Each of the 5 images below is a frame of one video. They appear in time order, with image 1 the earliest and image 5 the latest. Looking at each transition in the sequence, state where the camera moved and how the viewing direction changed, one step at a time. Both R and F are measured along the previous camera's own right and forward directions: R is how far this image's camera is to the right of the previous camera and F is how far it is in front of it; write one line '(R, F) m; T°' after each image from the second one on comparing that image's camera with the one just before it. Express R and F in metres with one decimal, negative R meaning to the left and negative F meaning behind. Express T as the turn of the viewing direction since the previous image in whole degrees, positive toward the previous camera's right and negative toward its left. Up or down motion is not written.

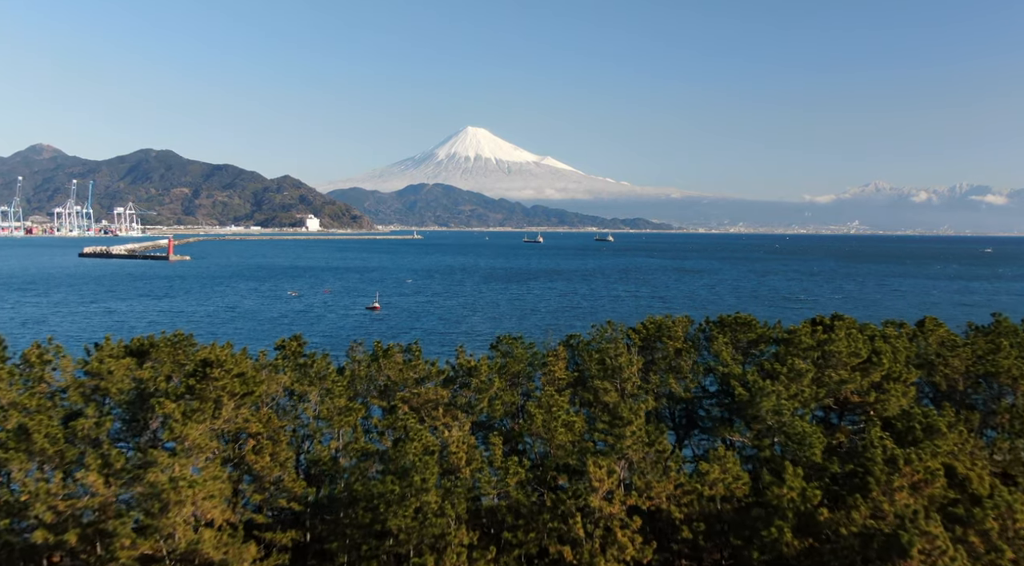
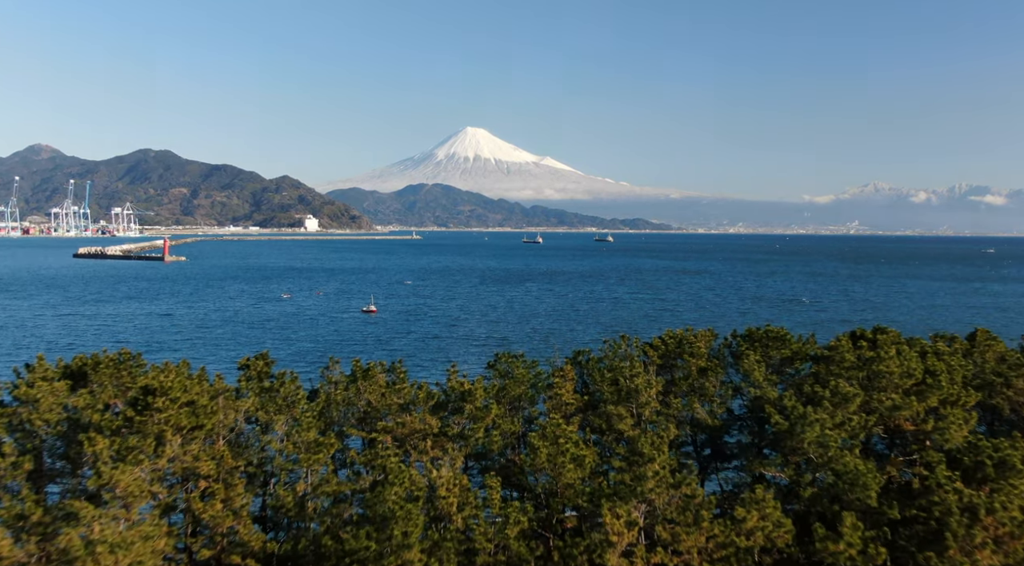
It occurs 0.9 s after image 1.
(0.0, +1.8) m; 0°
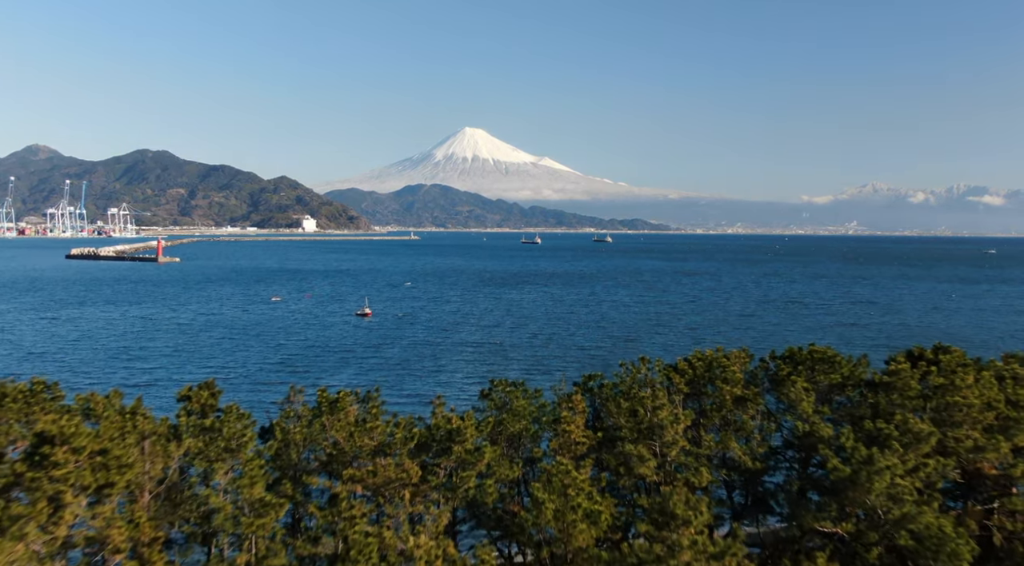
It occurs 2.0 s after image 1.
(0.0, +2.0) m; 0°
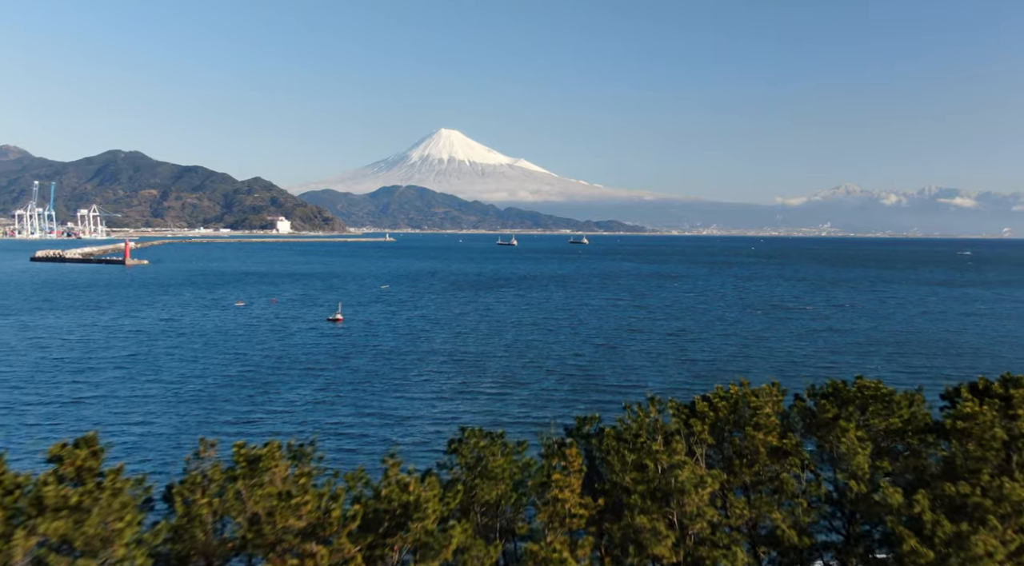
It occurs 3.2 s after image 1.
(0.0, +2.3) m; +2°
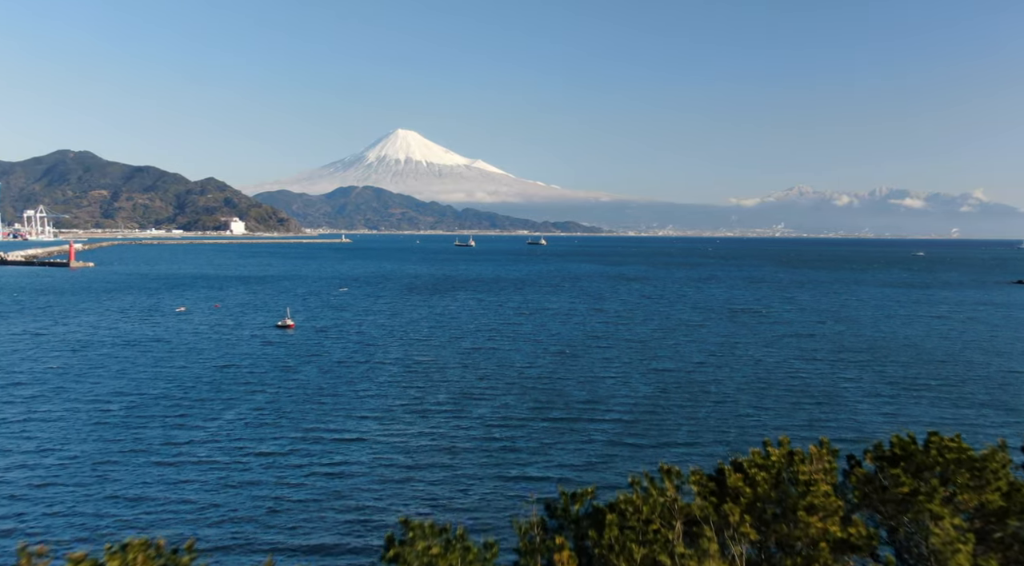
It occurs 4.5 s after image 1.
(0.0, +2.4) m; +3°
